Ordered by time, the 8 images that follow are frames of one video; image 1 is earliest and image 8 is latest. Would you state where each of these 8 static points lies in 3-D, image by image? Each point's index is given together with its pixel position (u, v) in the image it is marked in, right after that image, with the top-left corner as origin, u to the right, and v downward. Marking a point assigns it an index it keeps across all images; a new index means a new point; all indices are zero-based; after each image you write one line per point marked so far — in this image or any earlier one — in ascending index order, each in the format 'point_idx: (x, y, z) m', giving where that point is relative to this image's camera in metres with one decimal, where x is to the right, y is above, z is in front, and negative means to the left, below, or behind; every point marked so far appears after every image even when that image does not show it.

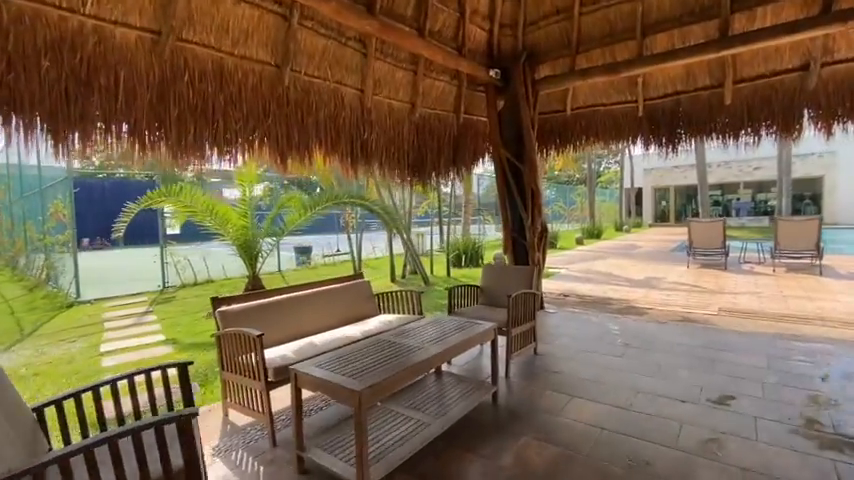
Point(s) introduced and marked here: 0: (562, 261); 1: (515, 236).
0: (+3.5, -0.5, +10.6) m
1: (+1.2, +0.1, +5.5) m
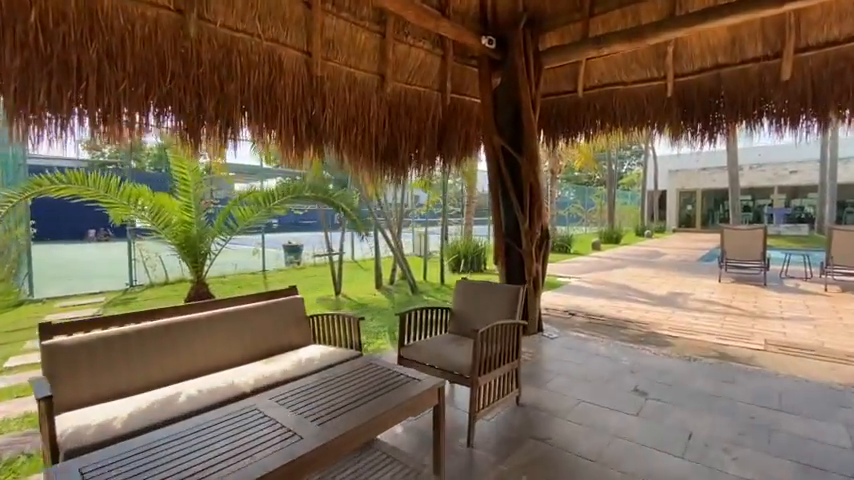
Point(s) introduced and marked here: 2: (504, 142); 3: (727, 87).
0: (+3.4, -0.7, +9.5) m
1: (+0.9, 0.0, +4.5) m
2: (+0.8, +1.1, +4.4) m
3: (+3.1, +1.6, +4.1) m
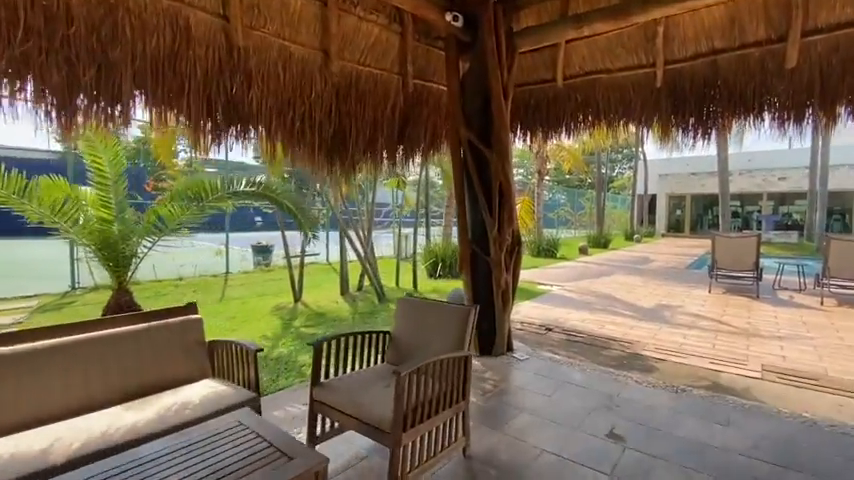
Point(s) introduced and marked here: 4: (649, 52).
0: (+2.9, -0.8, +9.0) m
1: (+0.5, -0.1, +3.9) m
2: (+0.4, +1.0, +3.8) m
3: (+2.6, +1.5, +3.6) m
4: (+2.1, +1.8, +3.8) m
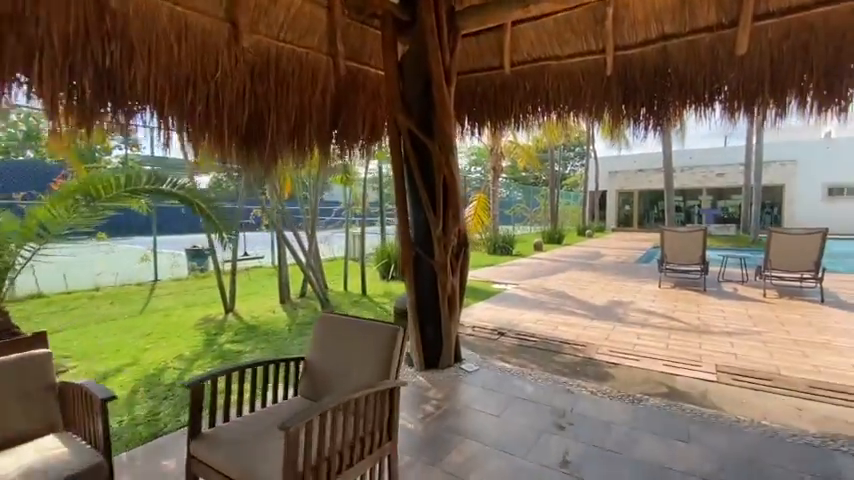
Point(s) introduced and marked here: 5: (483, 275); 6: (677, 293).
0: (+1.8, -0.7, +8.8) m
1: (-0.1, -0.1, +3.5) m
2: (-0.1, +1.0, +3.4) m
3: (+2.1, +1.5, +3.4) m
4: (+1.5, +1.8, +3.5) m
5: (+1.2, -0.7, +8.5) m
6: (+4.0, -0.9, +6.5) m
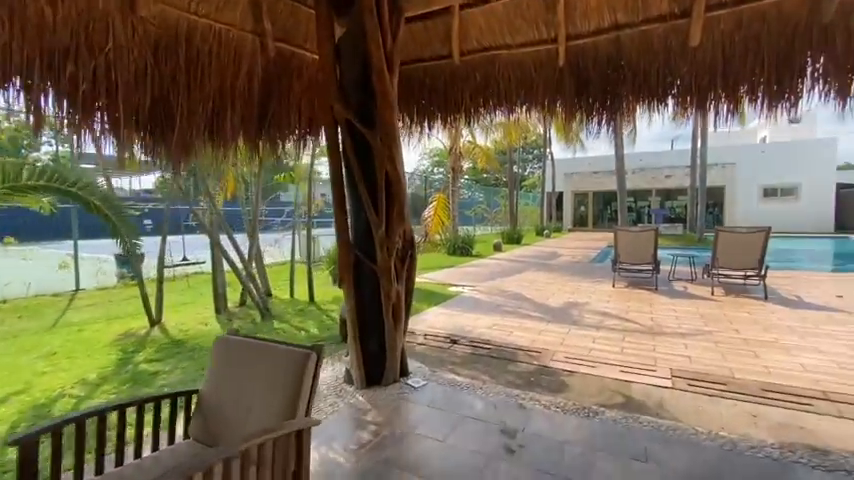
0: (+0.9, -0.7, +8.6) m
1: (-0.6, -0.1, +3.2) m
2: (-0.6, +1.0, +3.1) m
3: (+1.6, +1.5, +3.3) m
4: (+1.0, +1.8, +3.3) m
5: (+0.3, -0.8, +8.2) m
6: (+3.3, -0.9, +6.5) m
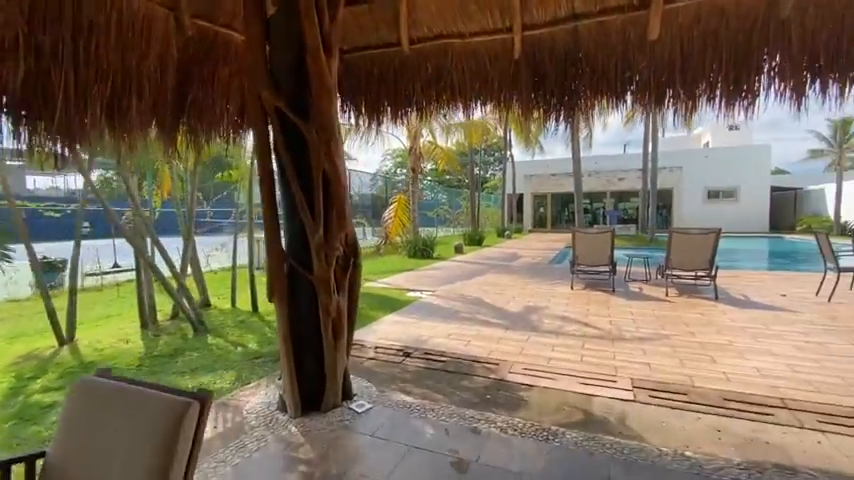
0: (0.0, -0.8, +8.3) m
1: (-0.9, -0.2, +2.8) m
2: (-1.0, +0.9, +2.7) m
3: (+1.2, +1.5, +3.1) m
4: (+0.6, +1.7, +3.1) m
5: (-0.6, -0.8, +7.9) m
6: (+2.6, -0.9, +6.4) m
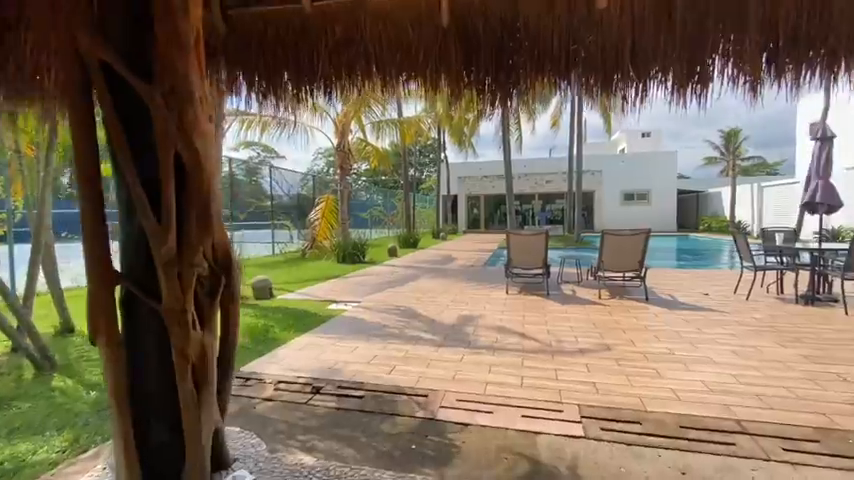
0: (-1.3, -0.9, +7.5) m
1: (-1.4, -0.2, +2.0) m
2: (-1.5, +0.9, +1.8) m
3: (+0.6, +1.4, +2.6) m
4: (0.0, +1.7, +2.5) m
5: (-1.9, -0.9, +7.1) m
6: (+1.5, -0.9, +6.1) m
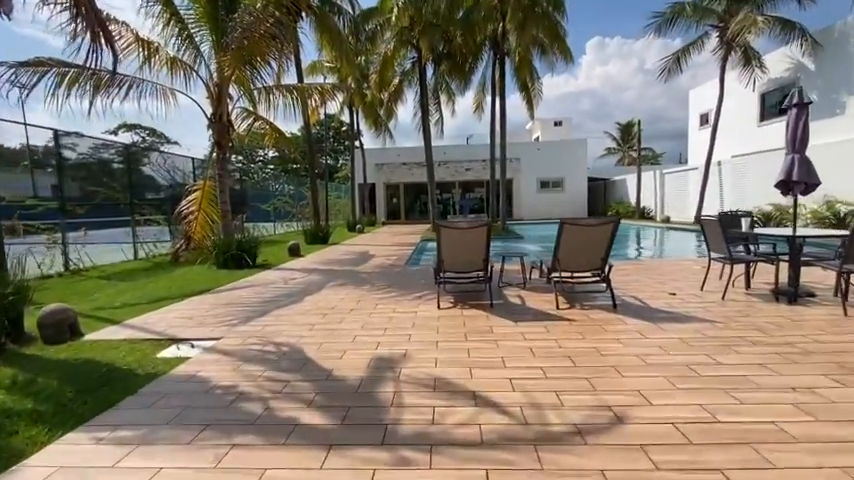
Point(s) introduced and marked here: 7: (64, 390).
0: (-2.6, -0.9, +5.3) m
1: (-1.7, -0.4, -0.2) m
2: (-1.7, +0.7, -0.3) m
3: (+0.2, +1.4, +0.7) m
4: (-0.4, +1.6, +0.6) m
5: (-3.1, -0.9, +4.7) m
6: (+0.4, -0.9, +4.4) m
7: (-2.7, -1.1, +3.0) m
